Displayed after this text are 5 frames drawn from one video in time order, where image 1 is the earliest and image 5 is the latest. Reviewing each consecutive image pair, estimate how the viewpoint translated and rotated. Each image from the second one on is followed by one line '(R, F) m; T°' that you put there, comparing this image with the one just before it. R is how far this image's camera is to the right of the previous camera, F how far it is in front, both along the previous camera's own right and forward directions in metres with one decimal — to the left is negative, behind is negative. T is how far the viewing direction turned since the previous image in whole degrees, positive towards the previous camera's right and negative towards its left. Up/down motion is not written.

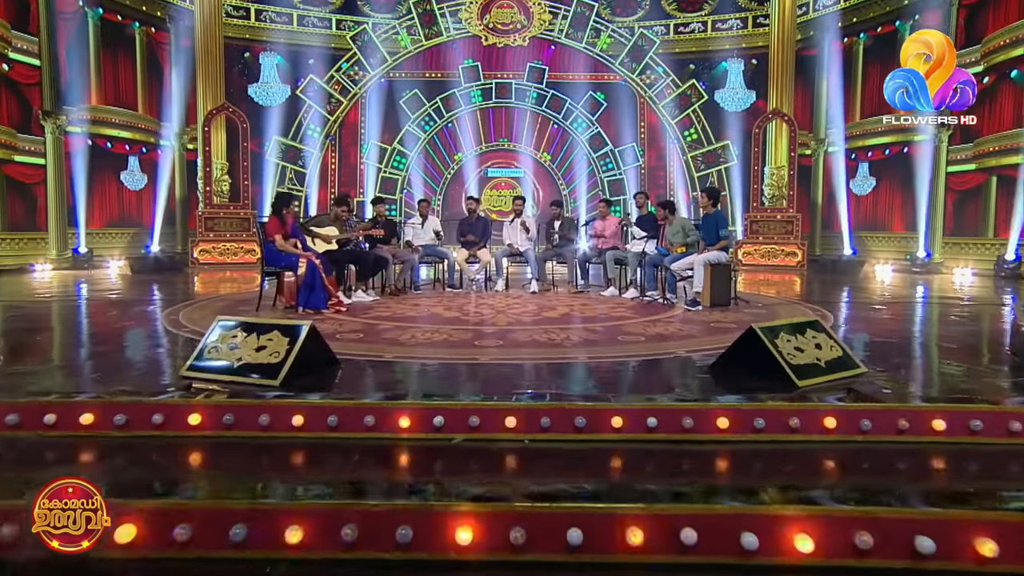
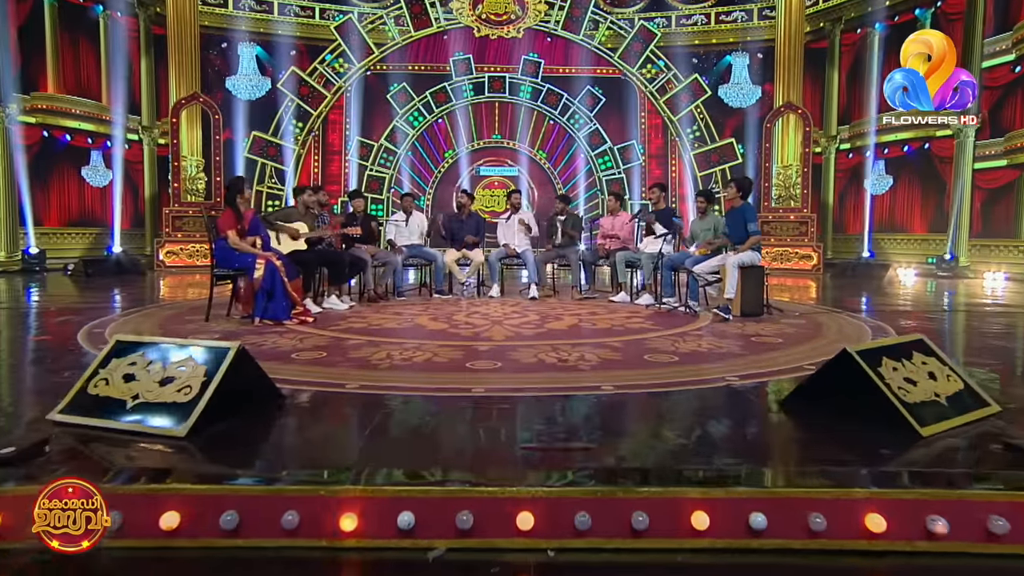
(-0.1, +0.9) m; +1°
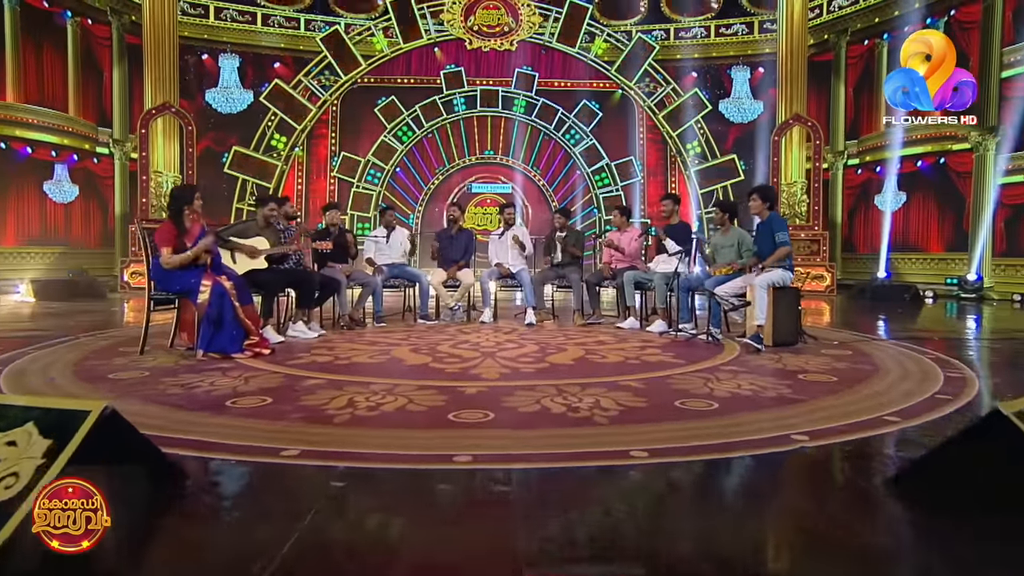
(0.0, +0.7) m; +1°
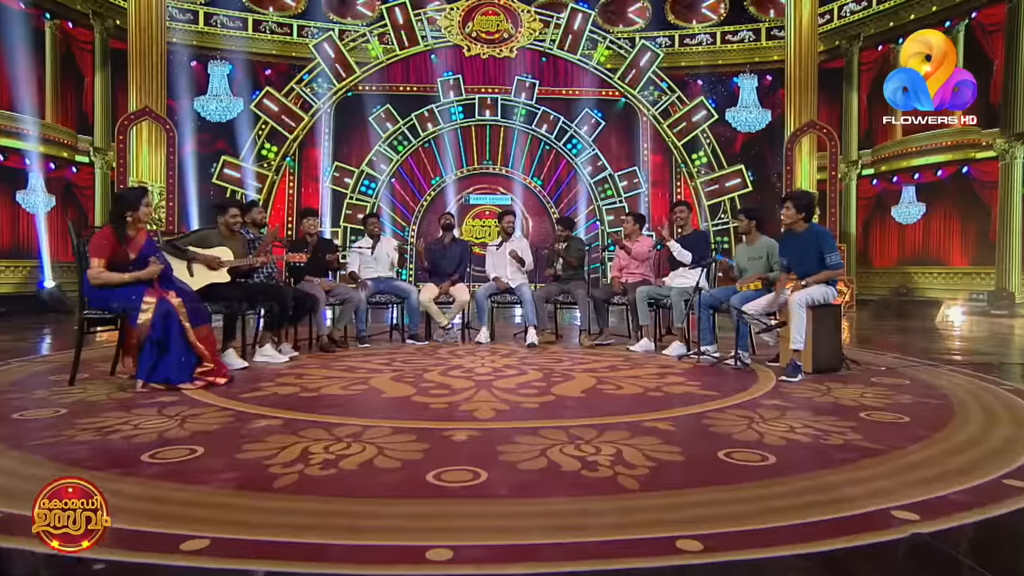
(0.0, +0.6) m; 0°
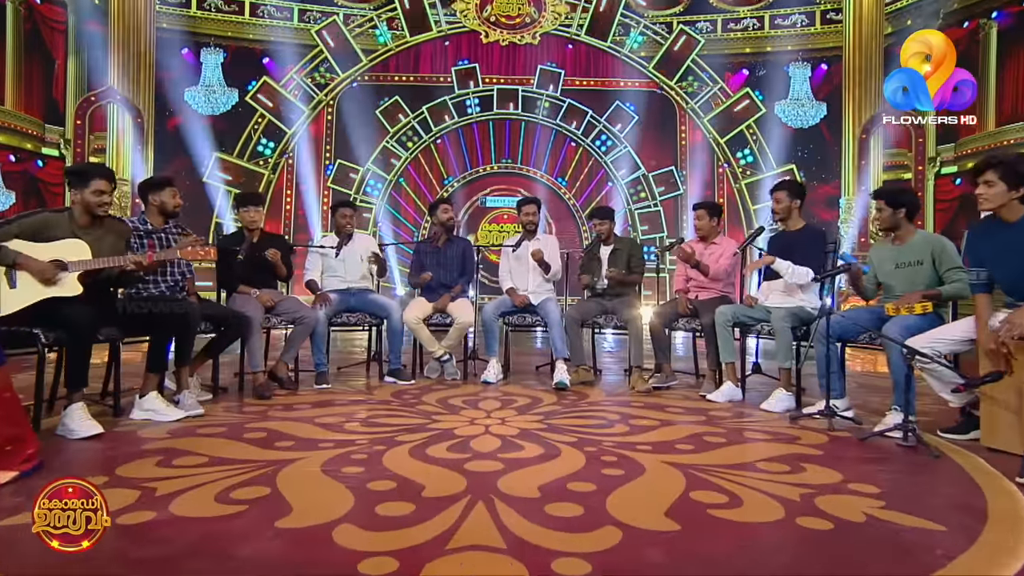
(0.0, +1.6) m; -2°
